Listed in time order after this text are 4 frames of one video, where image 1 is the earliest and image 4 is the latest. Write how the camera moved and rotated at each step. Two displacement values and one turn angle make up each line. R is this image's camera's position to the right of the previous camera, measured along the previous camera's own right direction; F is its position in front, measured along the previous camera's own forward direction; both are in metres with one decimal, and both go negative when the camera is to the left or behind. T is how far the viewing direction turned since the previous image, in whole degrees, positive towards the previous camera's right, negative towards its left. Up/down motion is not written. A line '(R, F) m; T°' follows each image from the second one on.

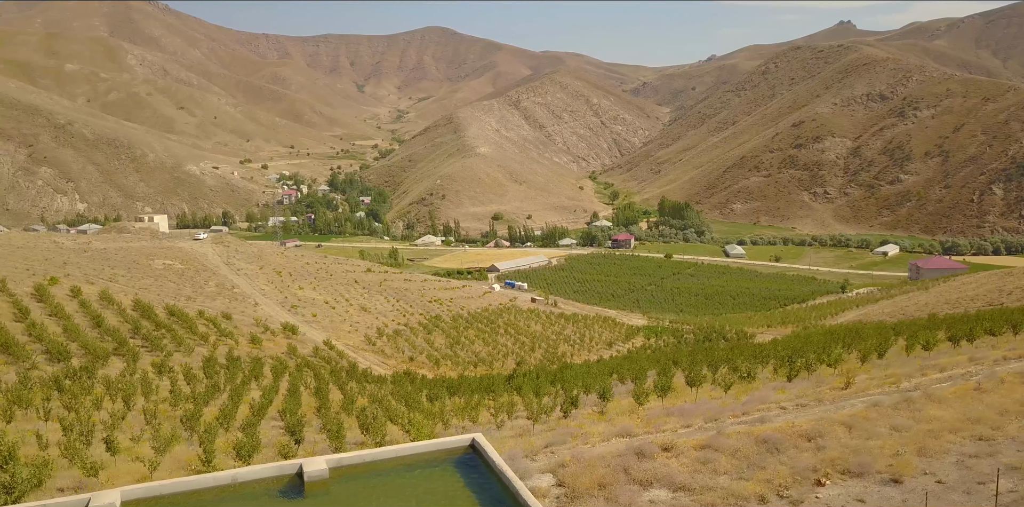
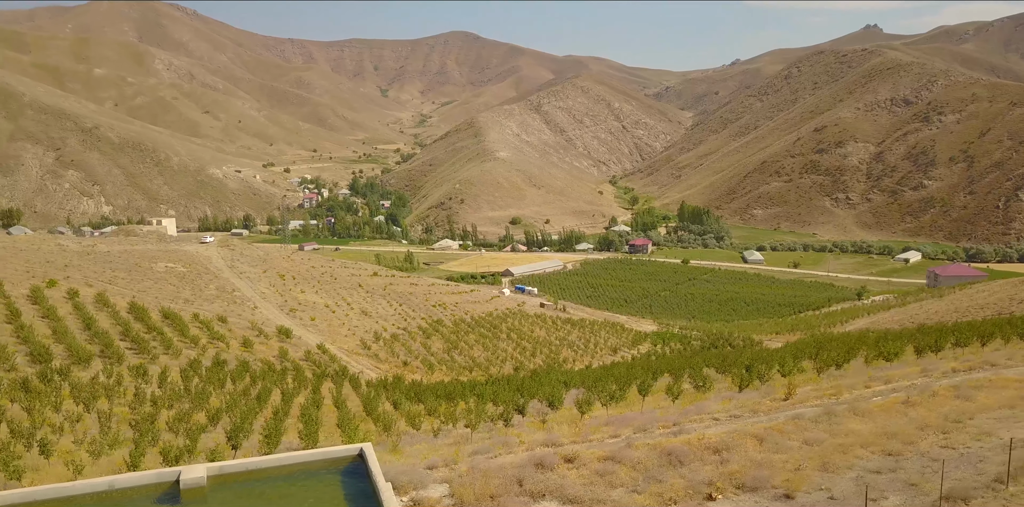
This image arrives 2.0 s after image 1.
(+1.5, 0.0) m; -1°
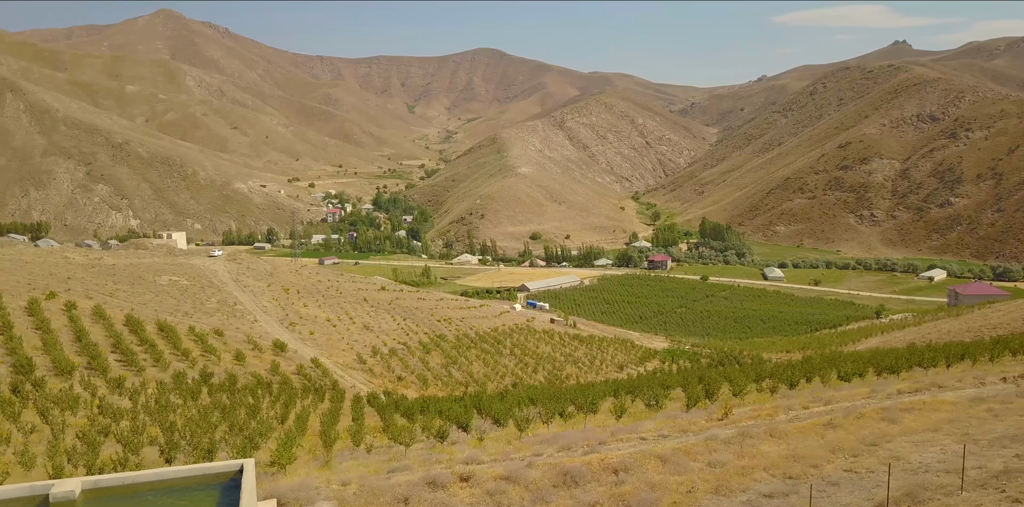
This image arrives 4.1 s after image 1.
(+1.6, 0.0) m; -1°
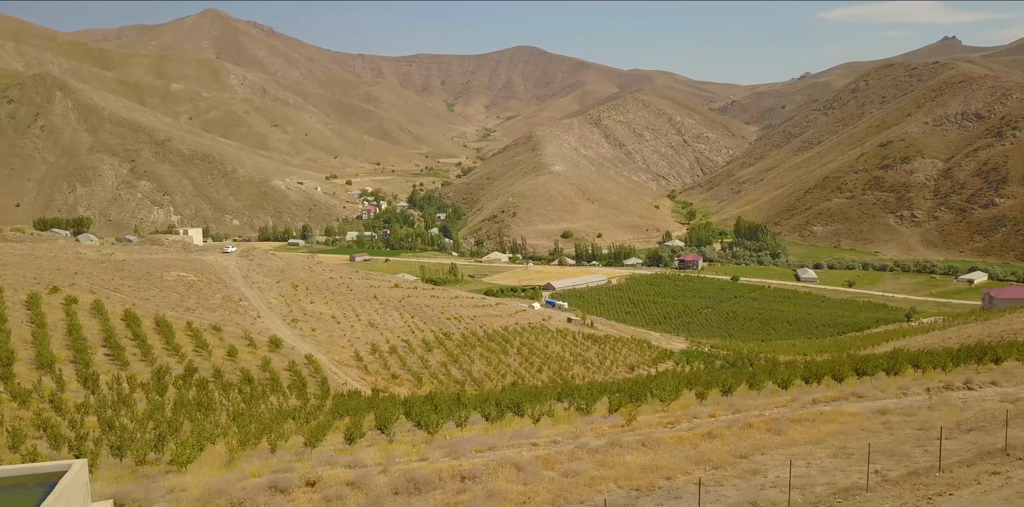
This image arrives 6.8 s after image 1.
(+2.3, +0.2) m; -2°
